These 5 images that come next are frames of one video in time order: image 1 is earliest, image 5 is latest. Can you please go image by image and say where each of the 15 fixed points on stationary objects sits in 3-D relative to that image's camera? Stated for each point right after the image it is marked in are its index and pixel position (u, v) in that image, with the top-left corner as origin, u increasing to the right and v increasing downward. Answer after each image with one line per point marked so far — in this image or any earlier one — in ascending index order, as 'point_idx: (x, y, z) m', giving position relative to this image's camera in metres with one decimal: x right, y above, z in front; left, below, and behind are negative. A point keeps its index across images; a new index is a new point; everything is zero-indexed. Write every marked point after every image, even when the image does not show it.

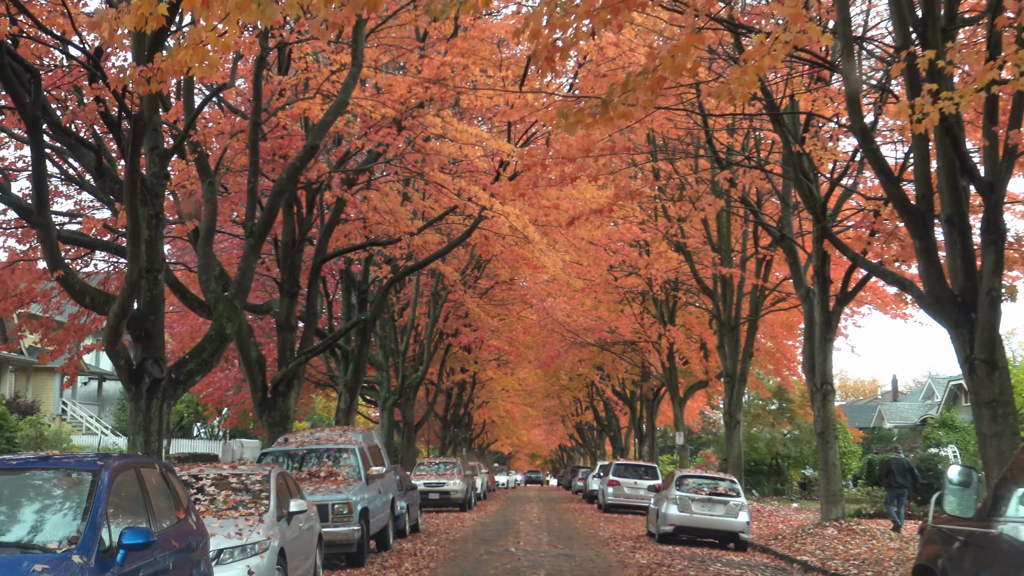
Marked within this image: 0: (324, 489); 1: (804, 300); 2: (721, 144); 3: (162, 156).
0: (-1.4, -1.5, +10.7) m
1: (+3.1, -0.1, +15.6) m
2: (+2.3, +1.6, +16.1) m
3: (-2.9, +1.1, +11.9) m
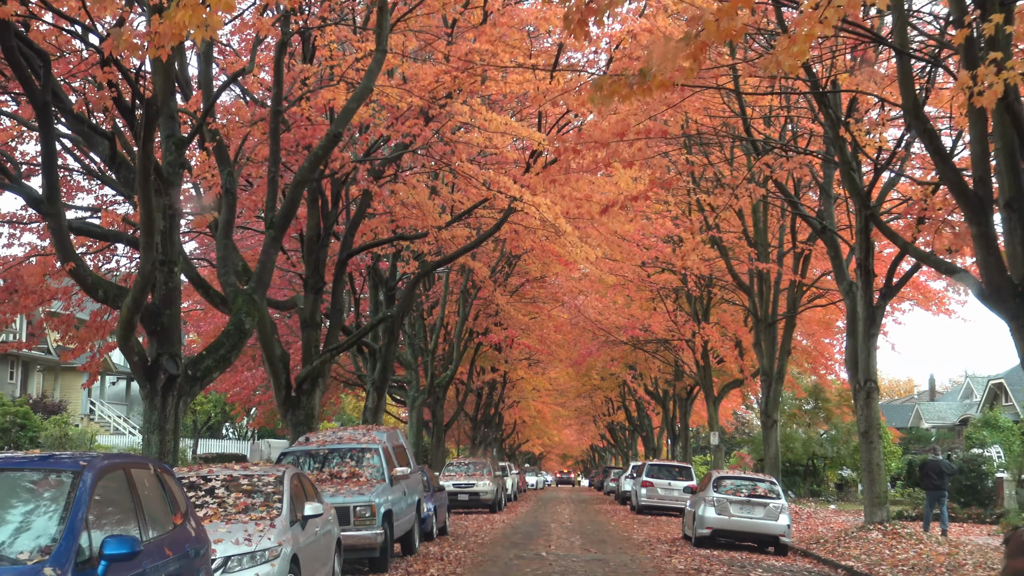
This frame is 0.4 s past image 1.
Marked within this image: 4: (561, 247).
0: (-1.2, -1.4, +10.2) m
1: (+3.5, -0.1, +15.1) m
2: (+2.6, +1.7, +15.5) m
3: (-2.6, +1.1, +11.5) m
4: (+0.7, +0.5, +19.3) m
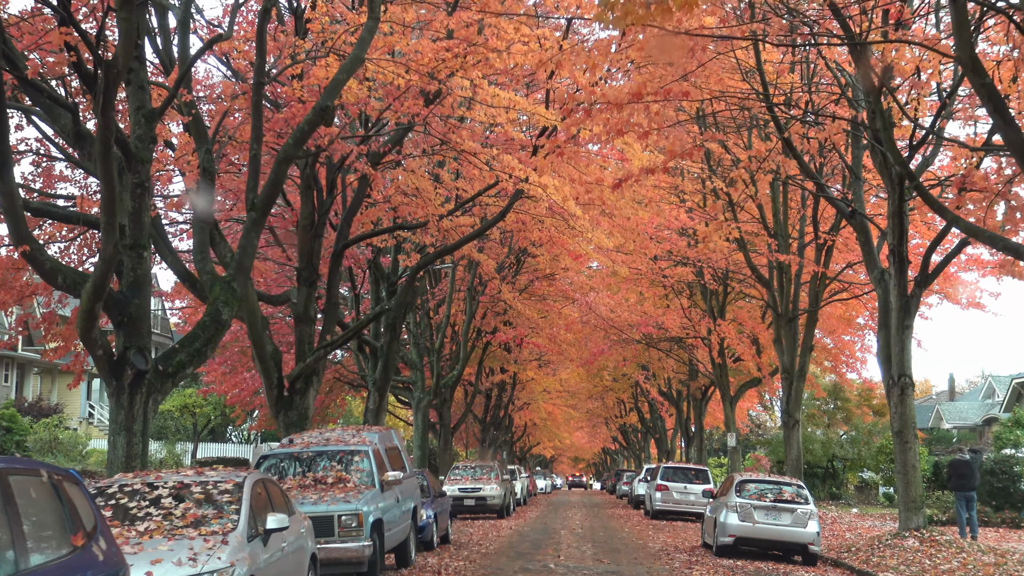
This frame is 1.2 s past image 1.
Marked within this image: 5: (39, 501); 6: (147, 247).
0: (-1.1, -1.3, +9.1) m
1: (+3.5, 0.0, +14.0) m
2: (+2.7, +1.8, +14.5) m
3: (-2.6, +1.2, +10.4) m
4: (+0.7, +0.6, +18.3) m
5: (-1.3, -0.6, +4.0) m
6: (-2.6, +0.3, +10.3) m
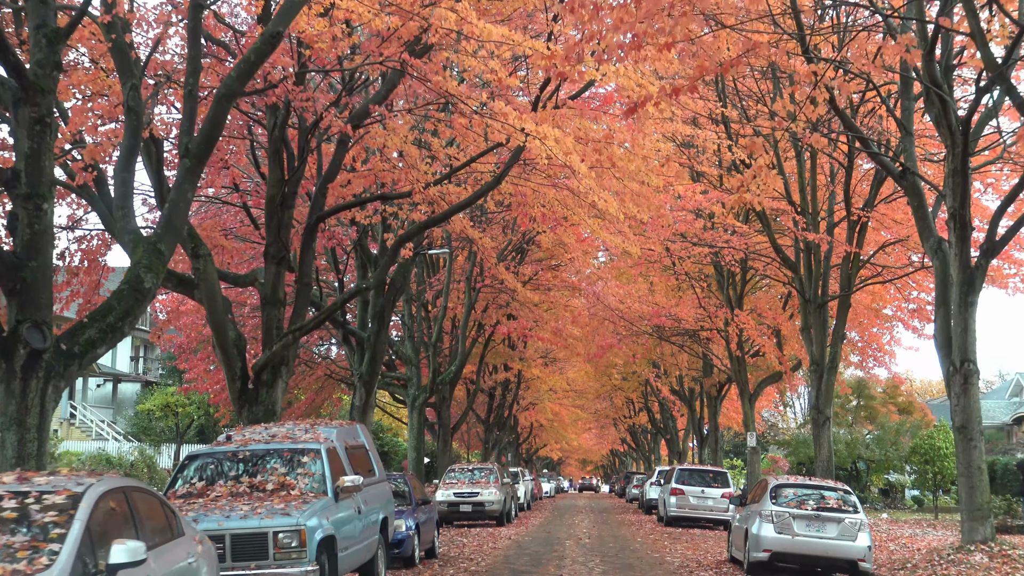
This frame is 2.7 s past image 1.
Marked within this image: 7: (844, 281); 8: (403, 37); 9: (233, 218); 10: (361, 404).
0: (-1.2, -1.1, +7.1) m
1: (+3.5, +0.3, +12.0) m
2: (+2.6, +2.0, +12.5) m
3: (-2.7, +1.5, +8.5) m
4: (+0.7, +0.9, +16.3) m
5: (-1.4, -0.3, +2.0) m
6: (-2.7, +0.5, +8.3) m
7: (+4.3, +0.1, +18.9) m
8: (-1.0, +2.2, +12.8) m
9: (-3.7, +0.9, +19.1) m
10: (-2.1, -1.6, +19.7) m
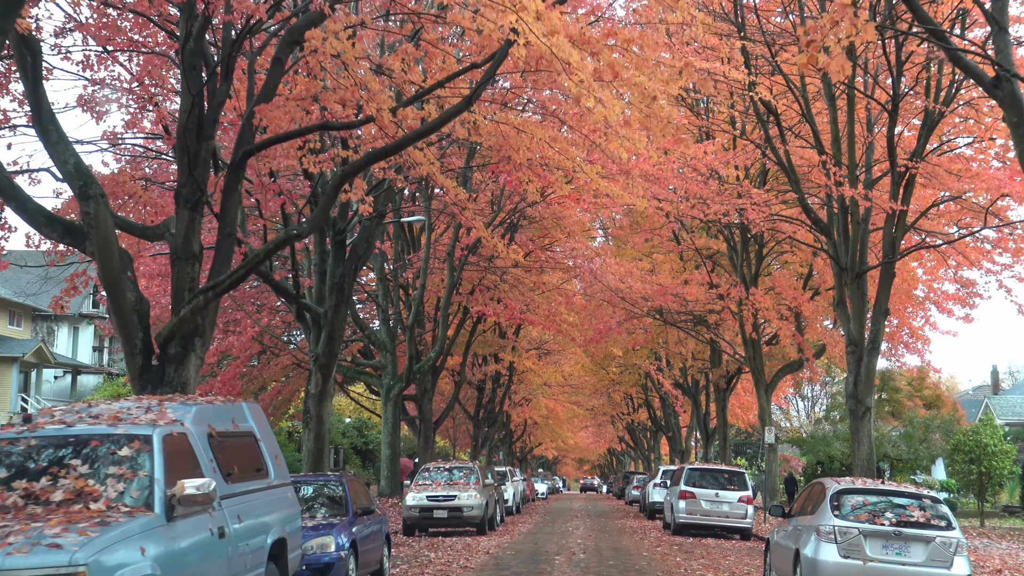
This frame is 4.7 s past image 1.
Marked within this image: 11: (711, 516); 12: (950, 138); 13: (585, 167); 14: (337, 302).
0: (-1.4, -0.7, +4.2) m
1: (+3.3, +0.6, +9.0) m
2: (+2.5, +2.4, +9.5) m
3: (-2.9, +1.8, +5.5) m
4: (+0.5, +1.2, +13.3) m
5: (-1.5, 0.0, -1.0) m
6: (-2.8, +0.9, +5.4) m
7: (+4.1, +0.5, +16.0) m
8: (-1.2, +2.6, +9.9) m
9: (-3.9, +1.3, +16.2) m
10: (-2.3, -1.2, +16.7) m
11: (+2.6, -3.0, +19.0) m
12: (+4.9, +1.7, +16.2) m
13: (+0.7, +1.2, +13.7) m
14: (-1.9, -0.2, +15.9) m
